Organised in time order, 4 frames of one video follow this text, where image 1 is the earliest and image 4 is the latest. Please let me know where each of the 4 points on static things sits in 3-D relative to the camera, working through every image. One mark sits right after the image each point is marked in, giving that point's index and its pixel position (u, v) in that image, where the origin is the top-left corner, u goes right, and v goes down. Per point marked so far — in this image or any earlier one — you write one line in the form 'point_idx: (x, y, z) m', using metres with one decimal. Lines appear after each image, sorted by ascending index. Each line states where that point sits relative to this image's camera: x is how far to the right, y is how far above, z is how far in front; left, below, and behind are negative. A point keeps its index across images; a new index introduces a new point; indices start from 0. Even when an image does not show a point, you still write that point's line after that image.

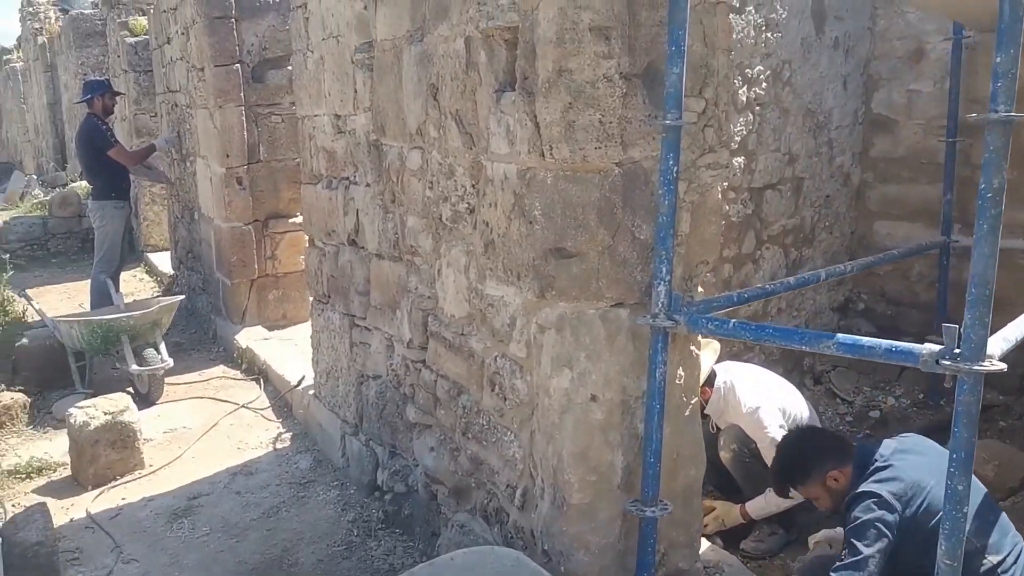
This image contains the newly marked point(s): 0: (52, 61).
0: (-5.7, +2.8, +12.8) m
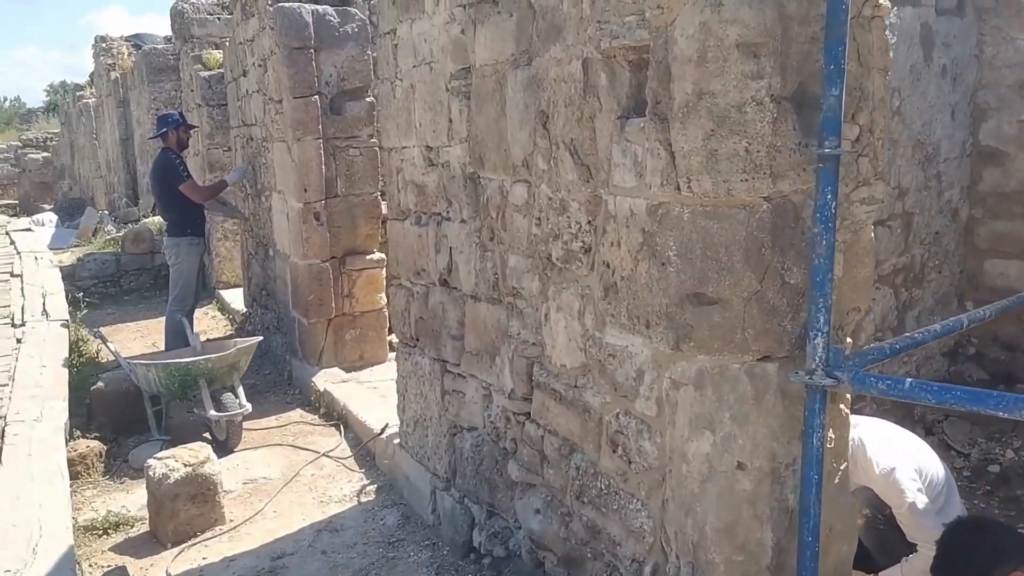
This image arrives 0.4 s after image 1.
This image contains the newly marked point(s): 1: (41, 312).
0: (-4.8, +2.4, +13.0) m
1: (-2.6, -0.1, +5.7) m
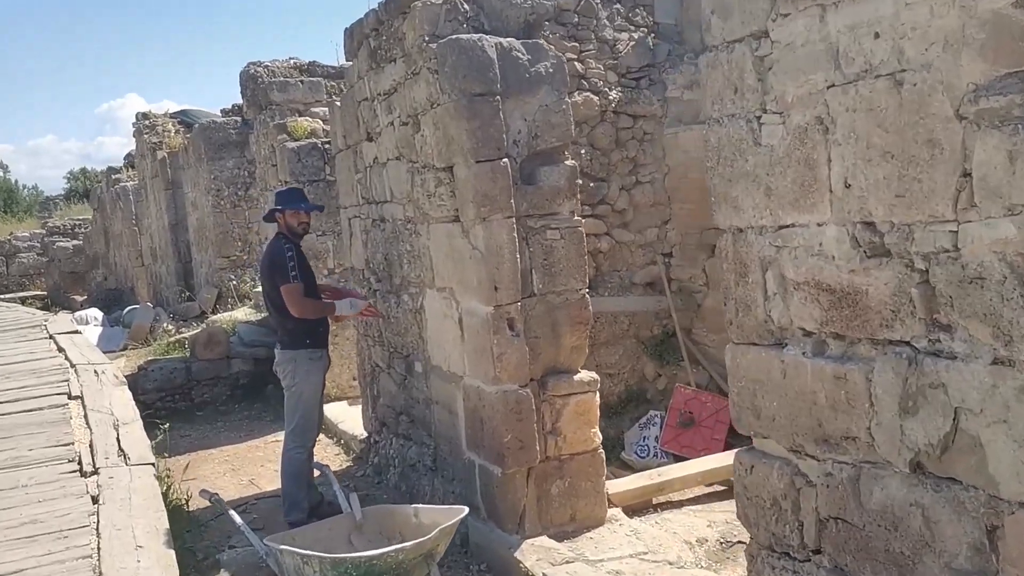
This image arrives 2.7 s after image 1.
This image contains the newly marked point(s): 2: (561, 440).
0: (-3.9, +1.3, +11.8) m
1: (-1.6, -0.7, +4.3) m
2: (+0.2, -0.5, +3.6) m
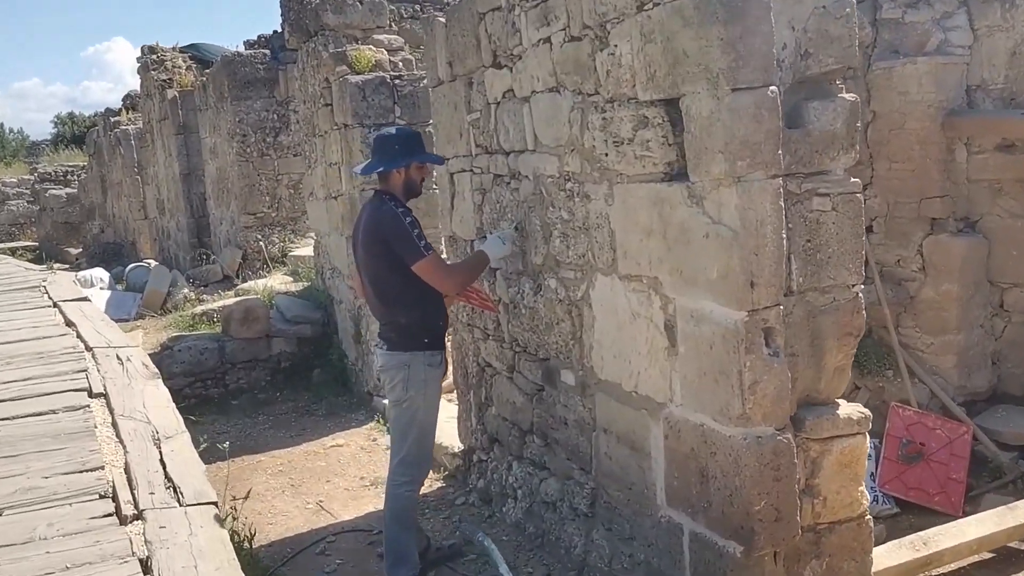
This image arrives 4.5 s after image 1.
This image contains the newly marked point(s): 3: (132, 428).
0: (-3.3, +1.7, +10.5) m
1: (-1.1, -0.6, +3.1) m
2: (+0.8, -0.5, +2.4) m
3: (-1.3, -0.5, +3.6) m
